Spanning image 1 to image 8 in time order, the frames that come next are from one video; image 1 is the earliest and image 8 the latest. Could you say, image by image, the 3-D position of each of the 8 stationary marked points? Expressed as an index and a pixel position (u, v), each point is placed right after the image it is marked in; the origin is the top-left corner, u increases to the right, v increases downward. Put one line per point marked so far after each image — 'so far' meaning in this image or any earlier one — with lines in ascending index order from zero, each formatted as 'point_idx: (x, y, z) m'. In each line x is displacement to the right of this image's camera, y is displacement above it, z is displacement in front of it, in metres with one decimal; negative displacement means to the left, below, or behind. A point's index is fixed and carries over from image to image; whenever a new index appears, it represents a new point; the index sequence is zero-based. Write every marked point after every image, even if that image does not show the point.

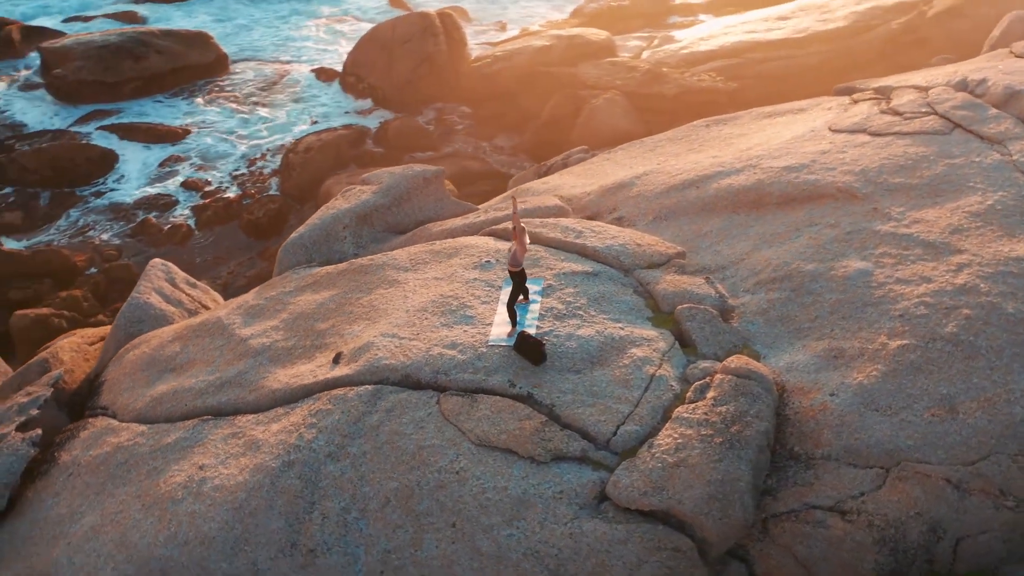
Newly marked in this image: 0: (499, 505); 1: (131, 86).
0: (-0.1, -1.0, +5.1) m
1: (-5.2, +2.7, +14.9) m
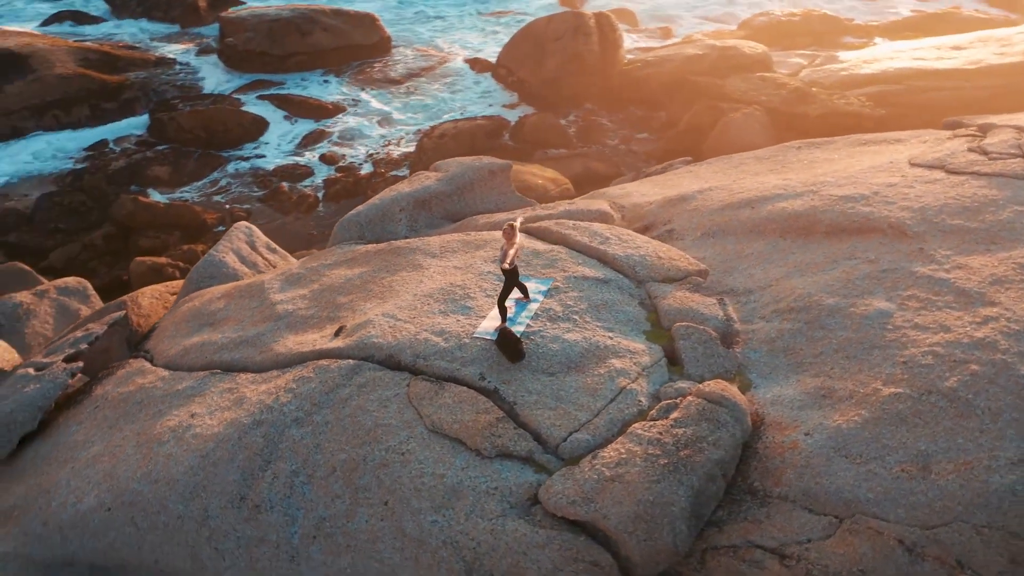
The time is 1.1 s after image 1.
0: (-0.4, -0.9, +5.1) m
1: (-3.1, +3.3, +15.7) m
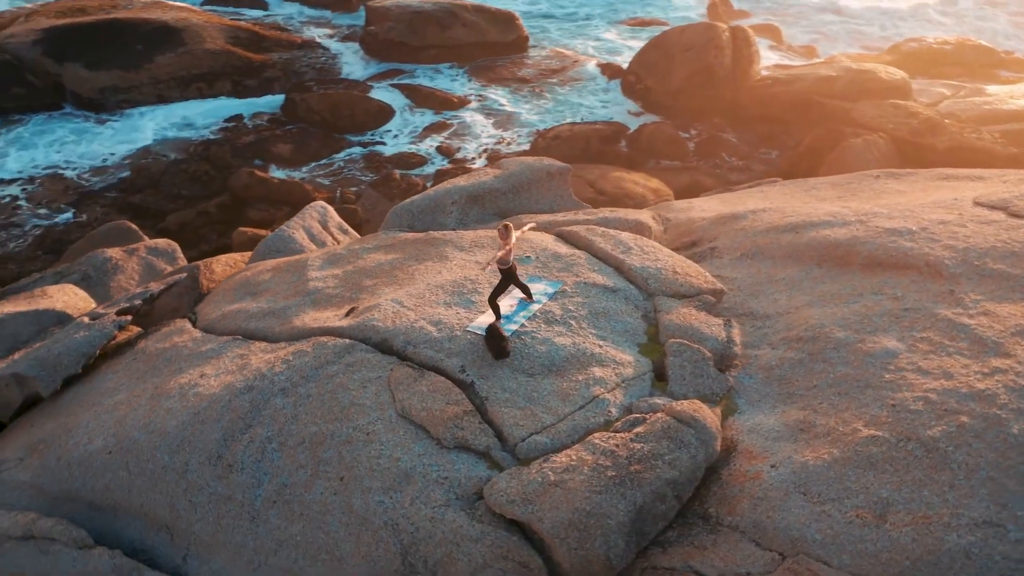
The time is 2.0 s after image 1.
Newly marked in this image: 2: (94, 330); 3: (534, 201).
0: (-0.6, -0.9, +5.3) m
1: (-1.2, +3.4, +16.1) m
2: (-2.8, -0.3, +7.3) m
3: (+0.2, +0.7, +8.3) m
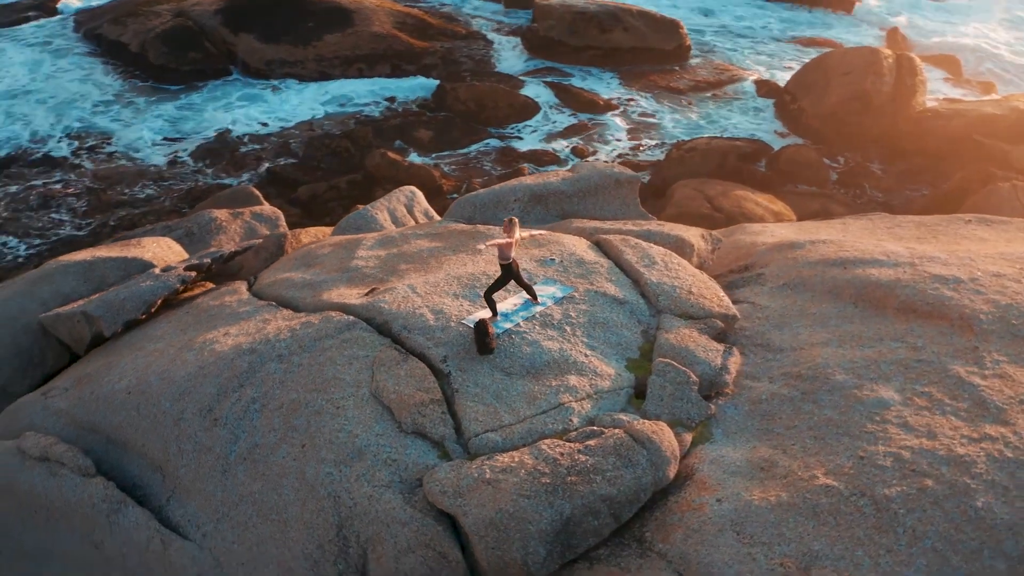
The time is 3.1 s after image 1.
0: (-0.8, -0.8, +5.4) m
1: (+1.1, +3.4, +16.1) m
2: (-2.5, 0.0, +7.9) m
3: (+0.7, +0.6, +8.2) m
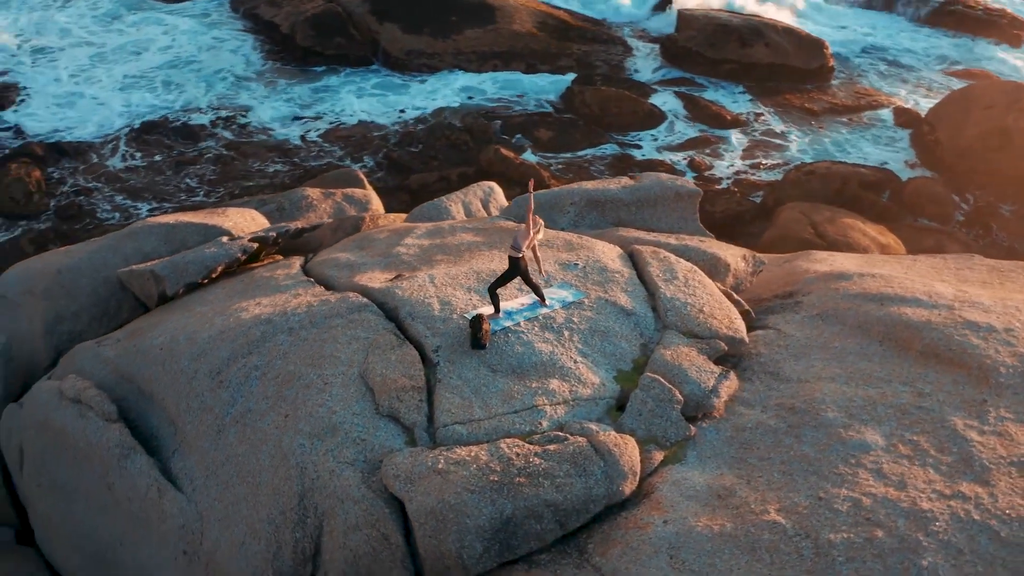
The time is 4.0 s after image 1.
0: (-1.0, -0.7, +5.6) m
1: (+3.1, +3.2, +15.8) m
2: (-2.2, +0.3, +8.3) m
3: (+1.1, +0.5, +8.1) m
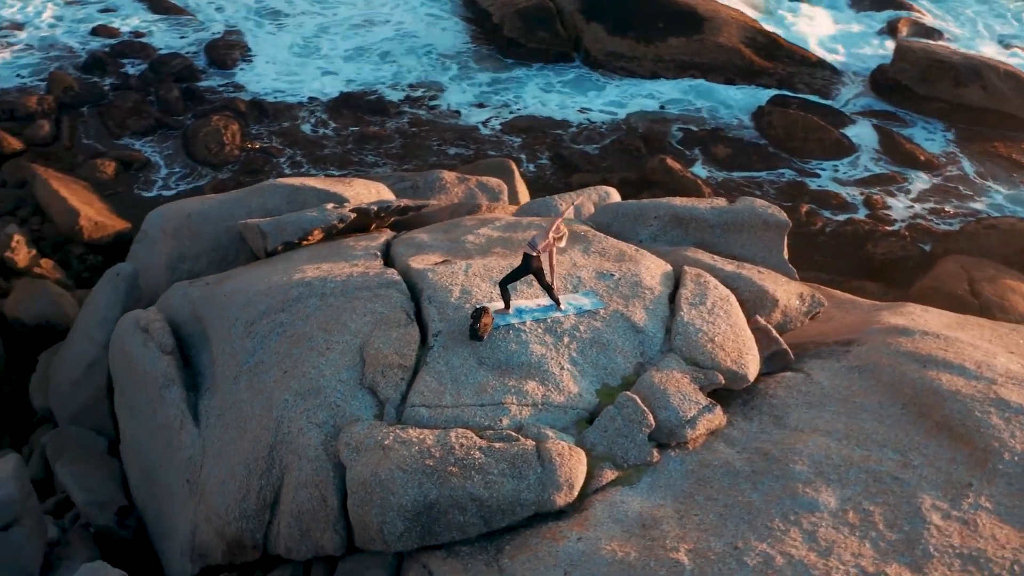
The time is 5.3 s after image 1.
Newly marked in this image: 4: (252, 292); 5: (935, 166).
0: (-1.1, -0.5, +5.9) m
1: (+5.7, +2.5, +14.8) m
2: (-1.5, +0.6, +8.7) m
3: (+1.6, +0.3, +7.8) m
4: (-1.7, 0.0, +7.1) m
5: (+5.3, +1.5, +13.7) m
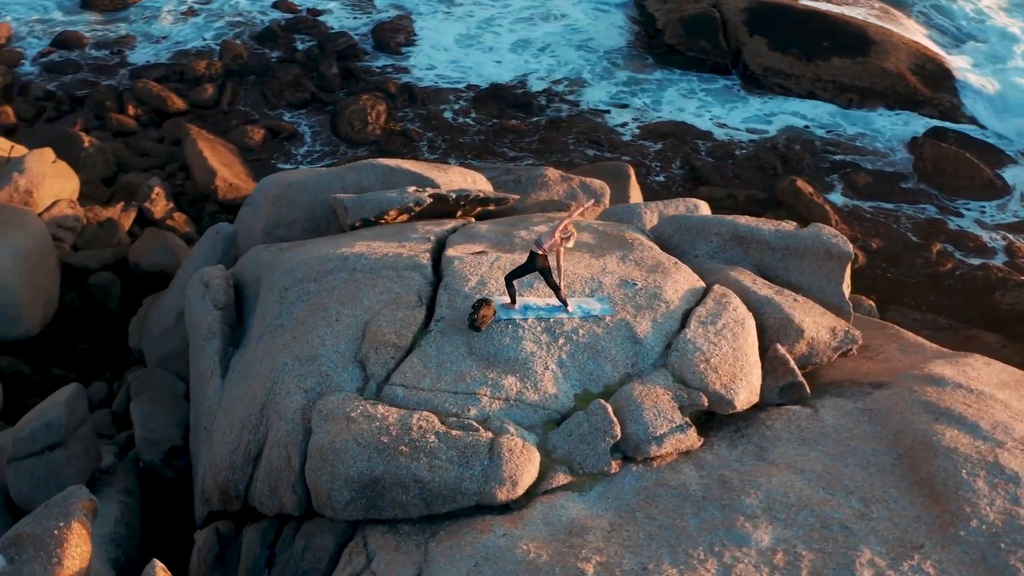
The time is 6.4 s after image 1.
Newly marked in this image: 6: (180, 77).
0: (-1.1, -0.3, +6.1) m
1: (+7.5, +1.7, +13.7) m
2: (-0.9, +0.7, +9.0) m
3: (+2.0, +0.1, +7.5) m
4: (-1.4, +0.2, +7.5) m
5: (+6.7, +0.8, +12.6) m
6: (-4.6, +2.9, +15.2) m
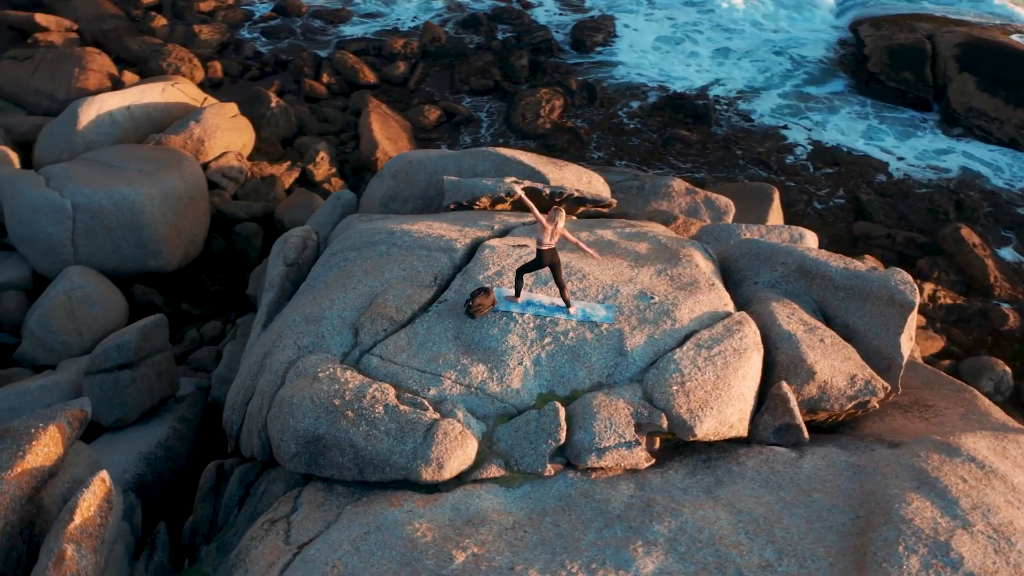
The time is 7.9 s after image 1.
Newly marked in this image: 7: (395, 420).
0: (-1.1, -0.1, +6.4) m
1: (+9.2, +0.4, +11.8) m
2: (-0.1, +0.8, +9.1) m
3: (+2.2, -0.2, +7.1) m
4: (-1.0, +0.4, +7.8) m
5: (+8.1, -0.3, +11.0) m
6: (-1.9, +3.4, +16.0) m
7: (-0.6, -0.6, +5.3) m
